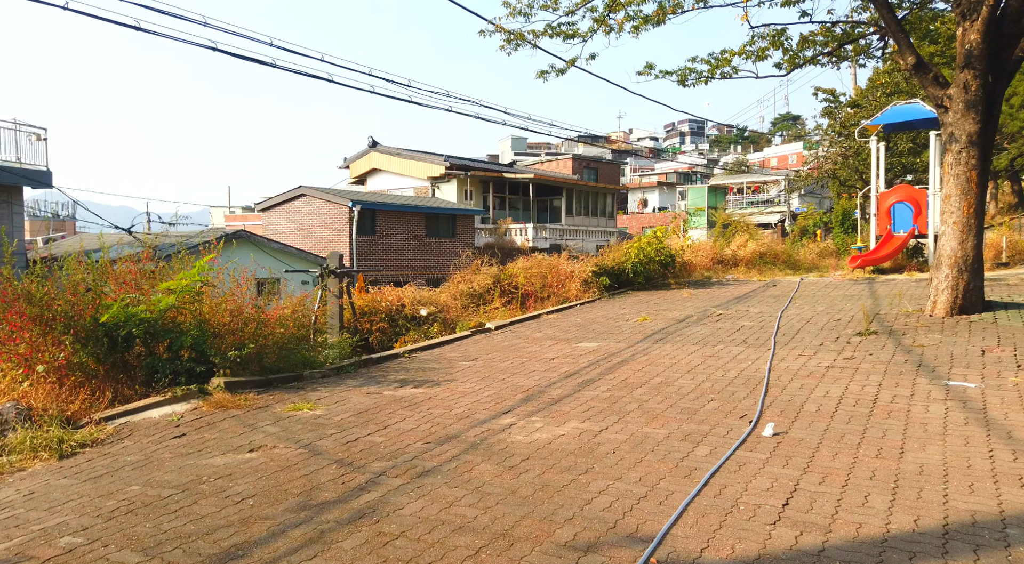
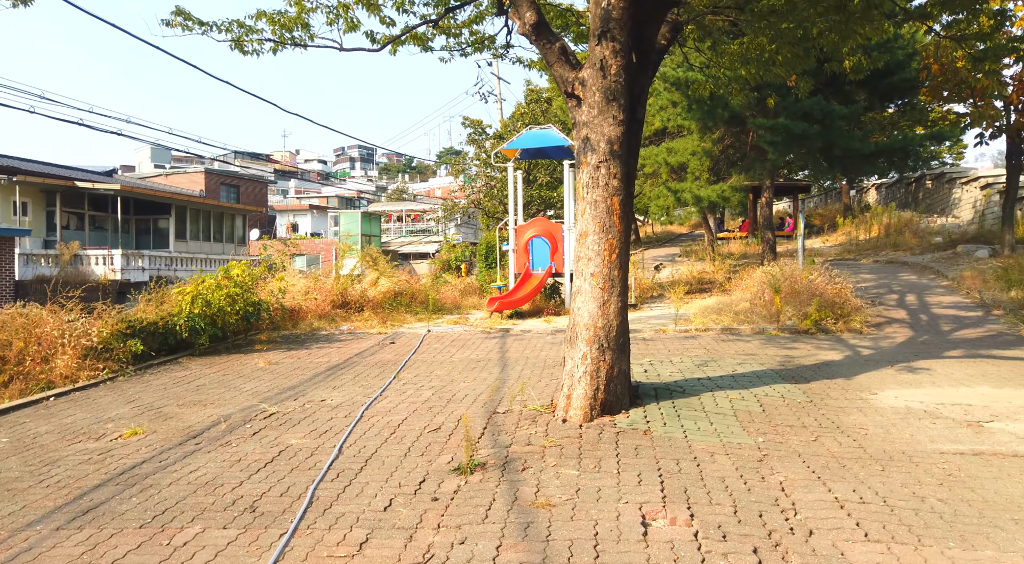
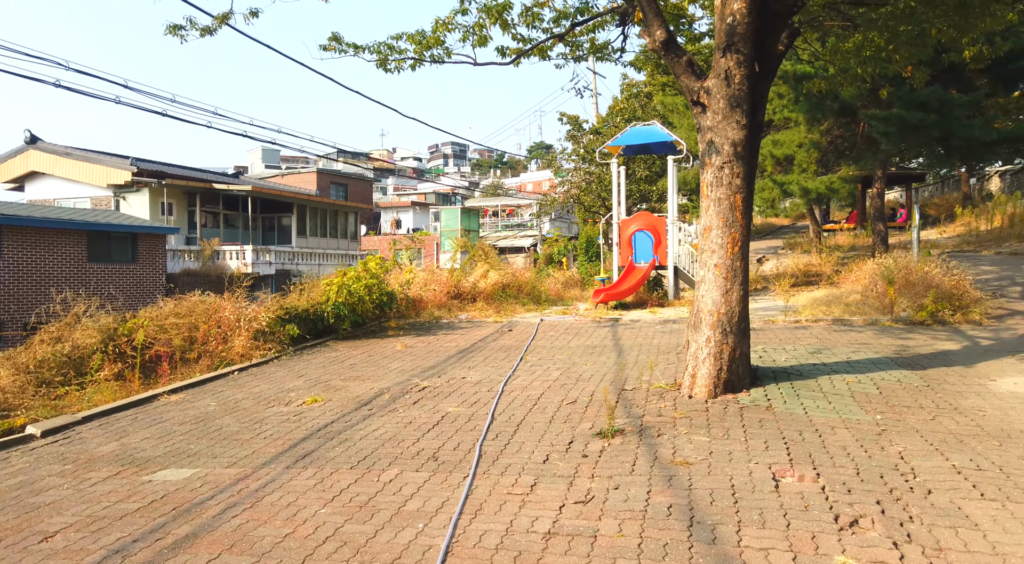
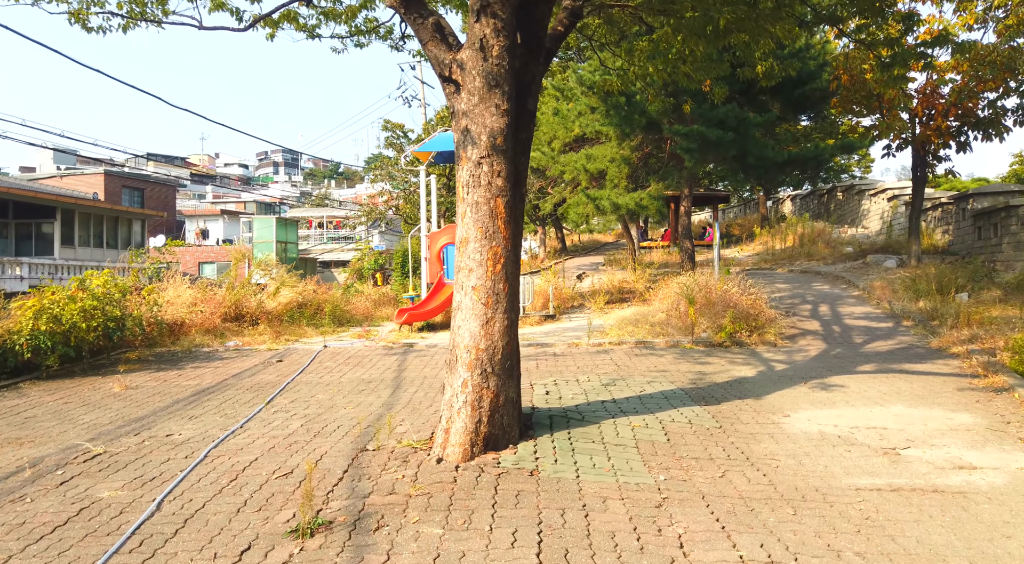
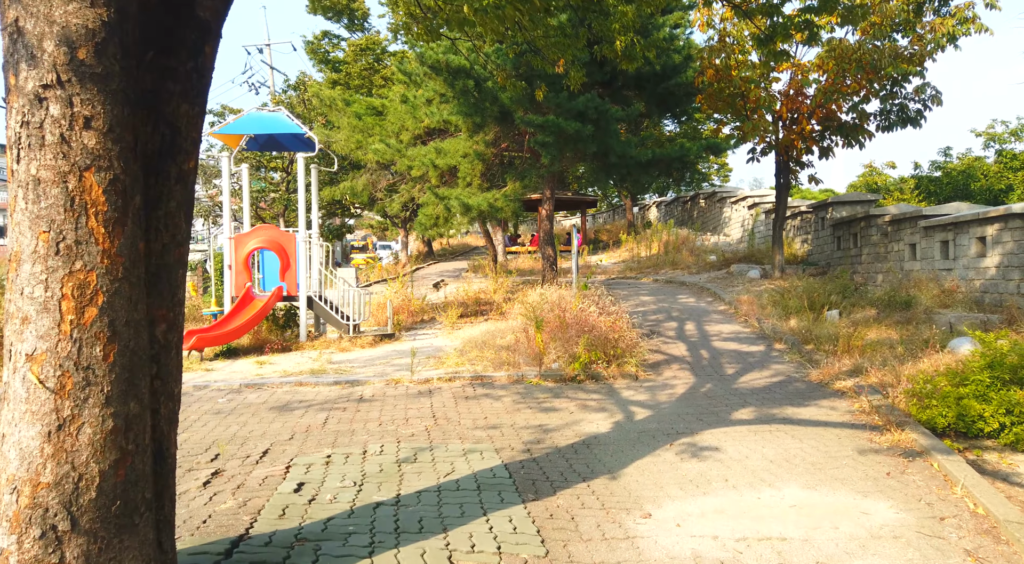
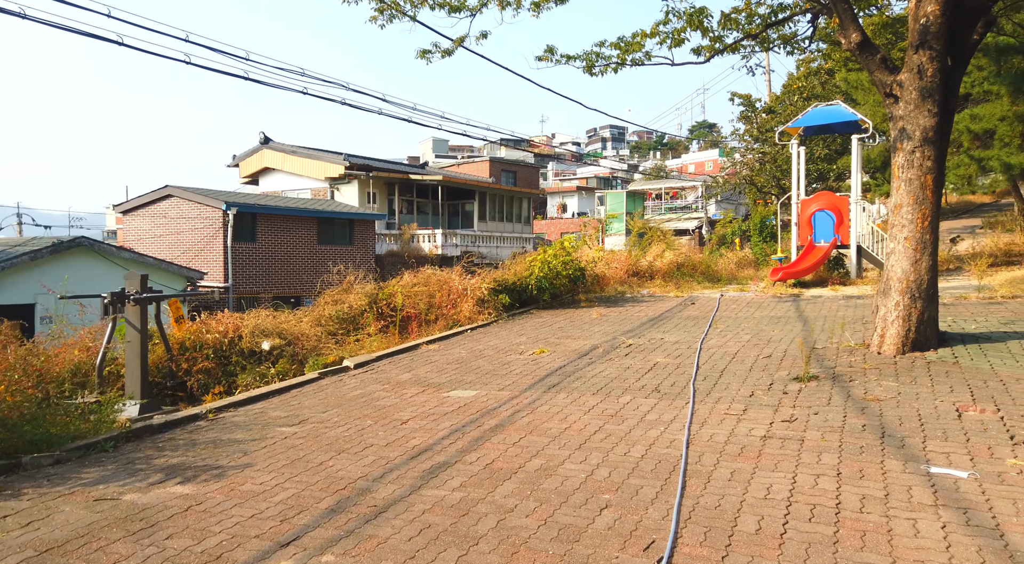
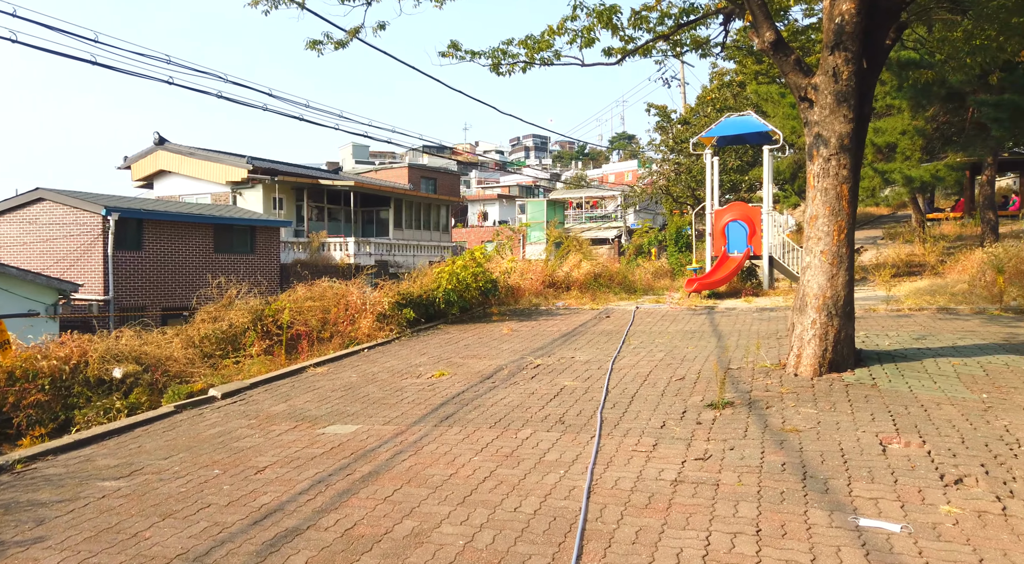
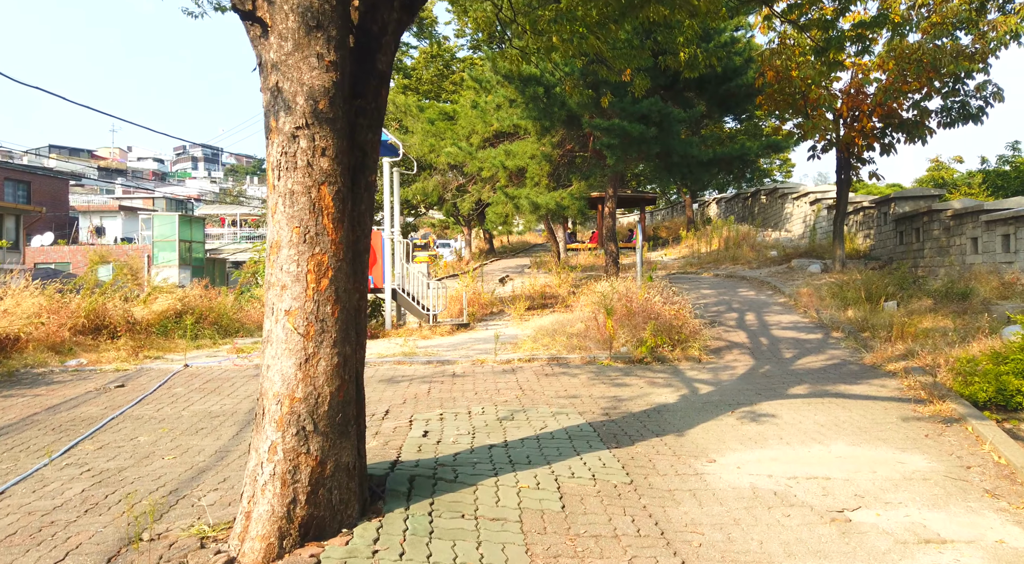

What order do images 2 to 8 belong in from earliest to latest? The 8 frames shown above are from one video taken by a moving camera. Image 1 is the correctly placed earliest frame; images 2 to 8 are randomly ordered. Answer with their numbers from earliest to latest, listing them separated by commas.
6, 7, 3, 2, 4, 8, 5
